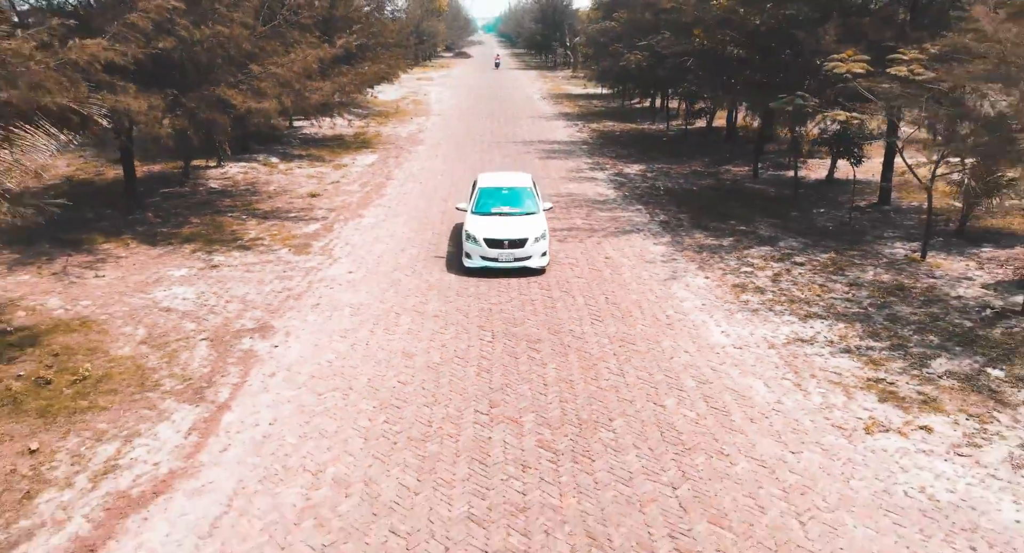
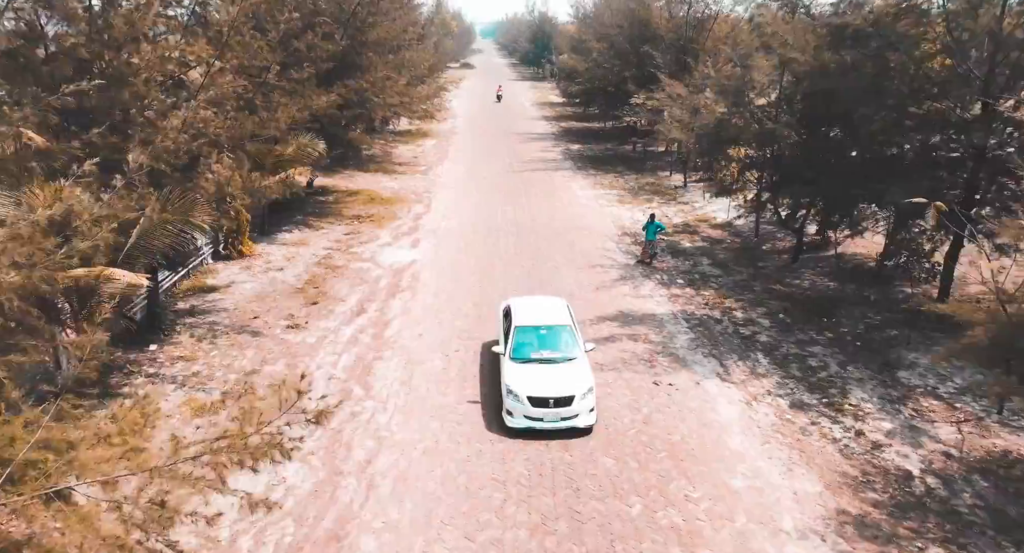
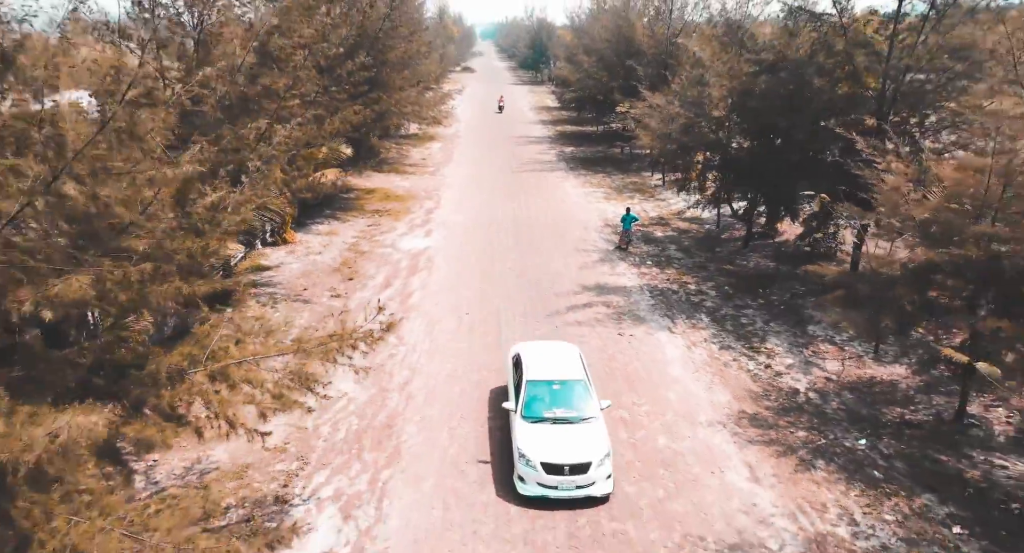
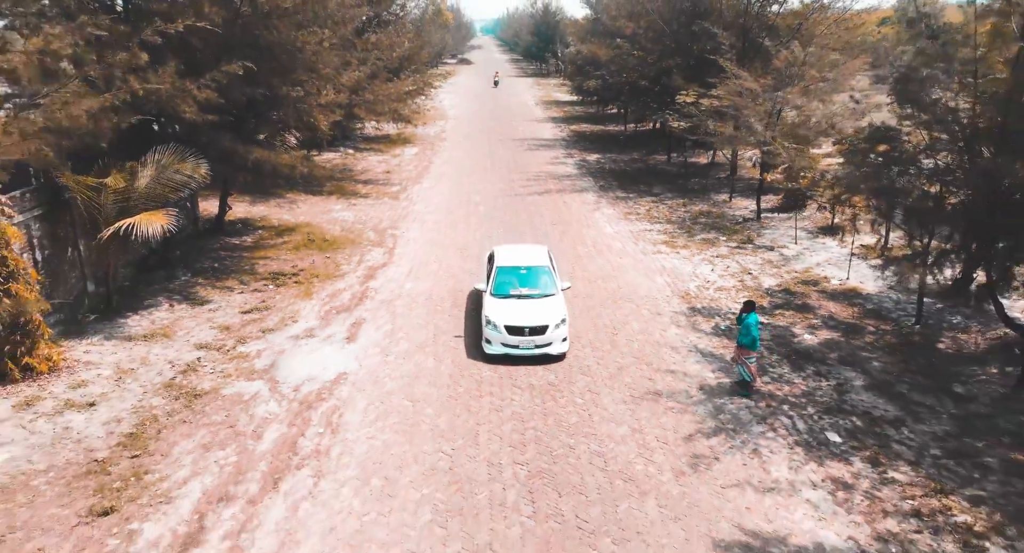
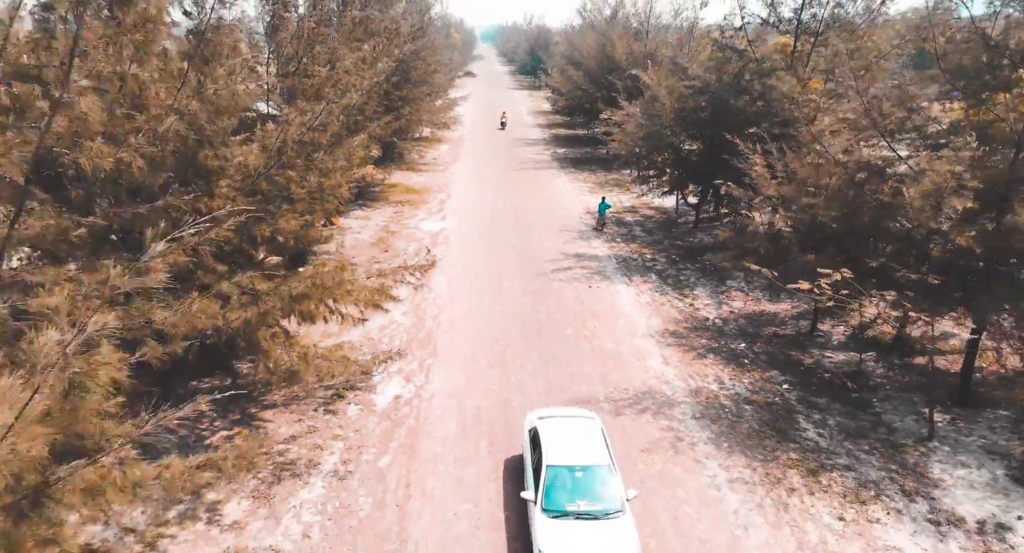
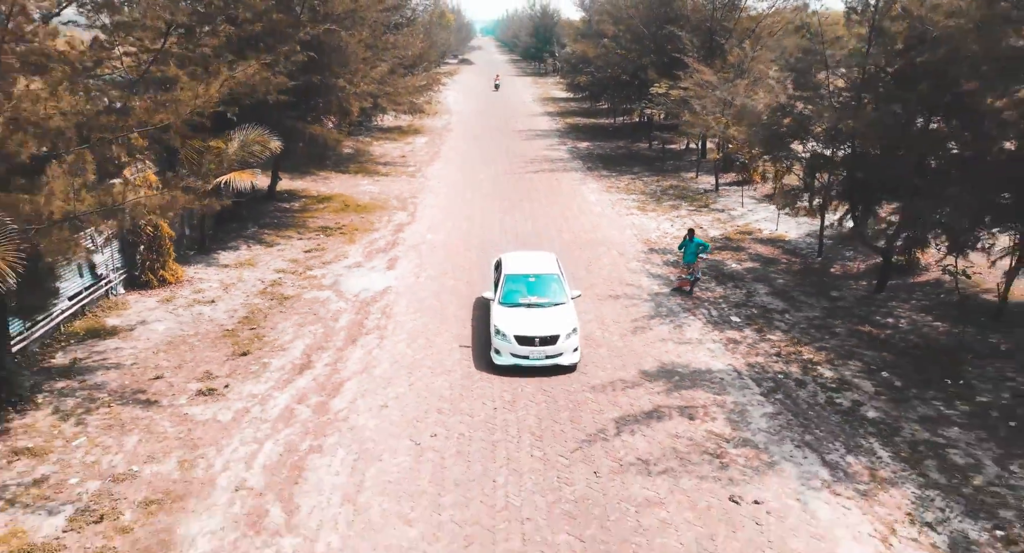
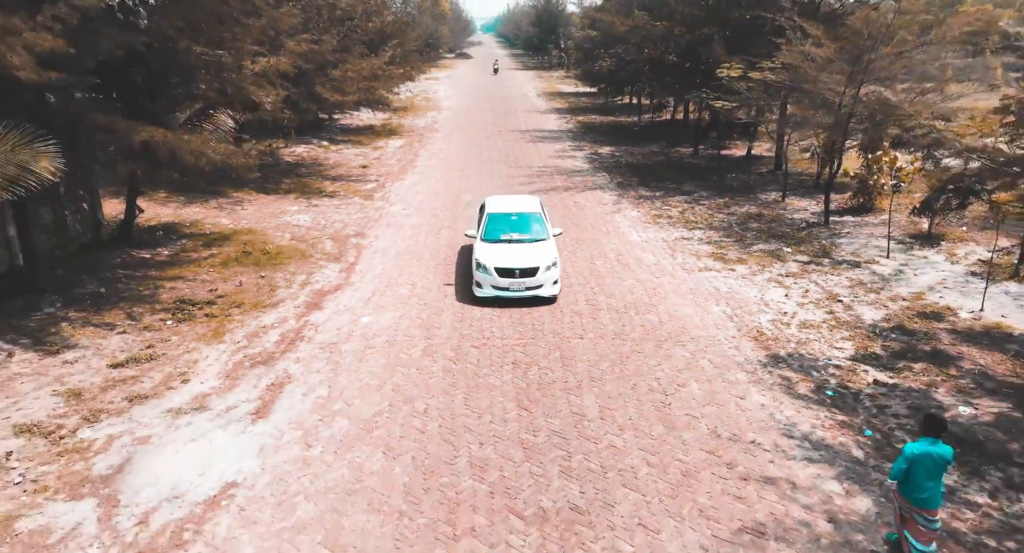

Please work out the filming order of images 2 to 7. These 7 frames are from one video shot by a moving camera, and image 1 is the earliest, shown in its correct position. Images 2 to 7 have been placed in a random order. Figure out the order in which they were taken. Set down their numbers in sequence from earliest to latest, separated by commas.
7, 4, 6, 2, 3, 5
